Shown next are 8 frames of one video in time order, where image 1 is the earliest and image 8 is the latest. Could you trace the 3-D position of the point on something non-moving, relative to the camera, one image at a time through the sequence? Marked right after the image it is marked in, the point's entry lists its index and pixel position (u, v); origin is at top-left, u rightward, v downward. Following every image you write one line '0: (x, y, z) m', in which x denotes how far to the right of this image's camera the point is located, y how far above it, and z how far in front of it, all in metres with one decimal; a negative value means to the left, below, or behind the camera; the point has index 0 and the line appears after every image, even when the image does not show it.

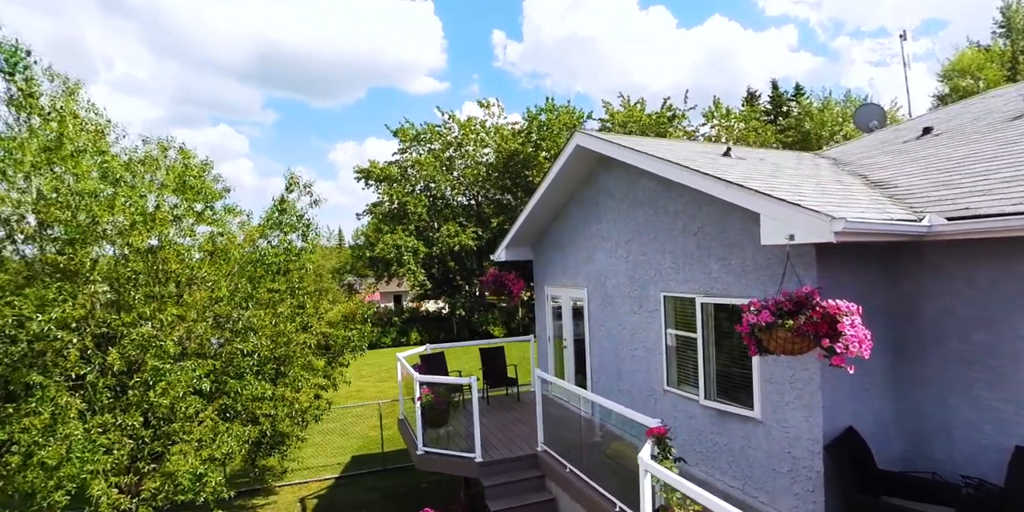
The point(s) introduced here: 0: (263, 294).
0: (-3.5, -0.6, +8.5) m
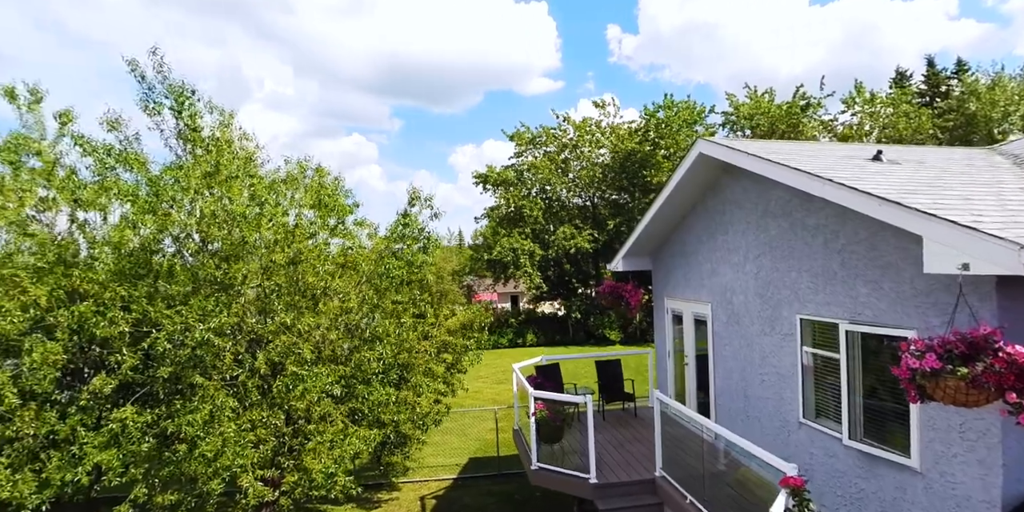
0: (-1.8, -0.8, +8.9) m
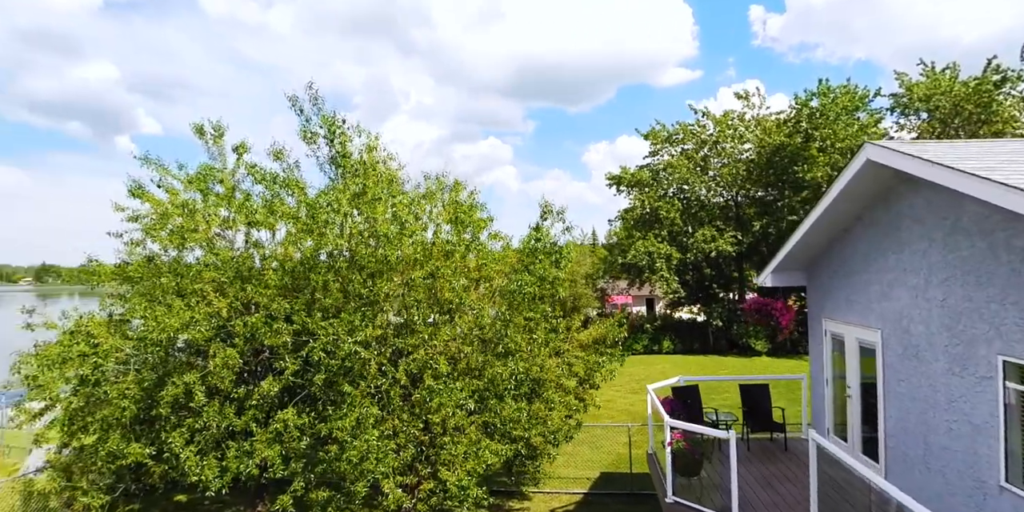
0: (+0.1, -1.0, +8.9) m
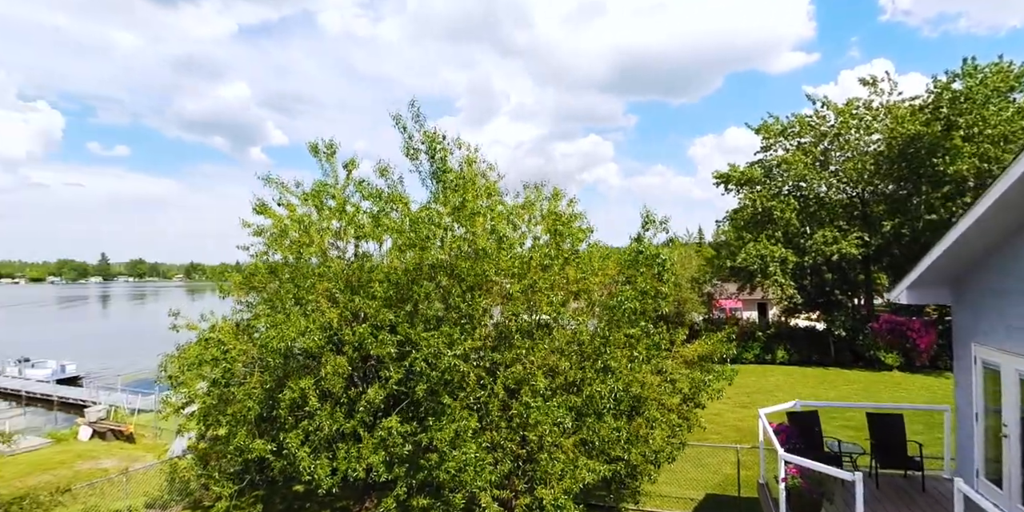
0: (+1.5, -1.1, +8.6) m
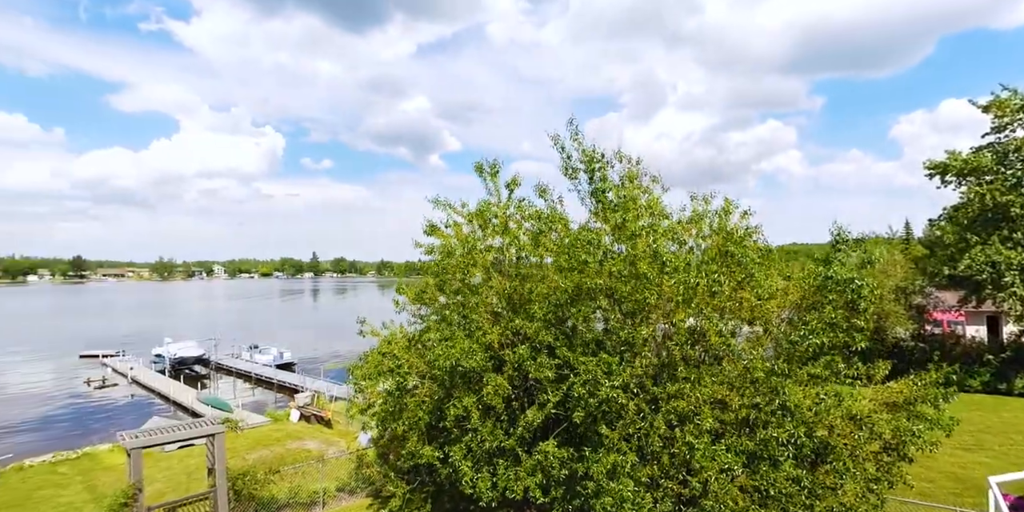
0: (+3.6, -1.4, +7.6) m
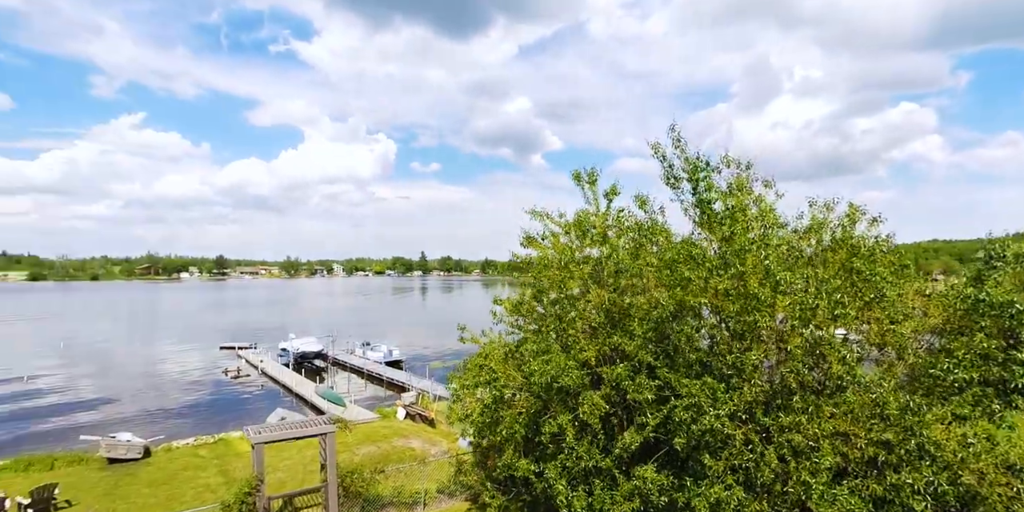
0: (+4.6, -1.6, +6.5) m
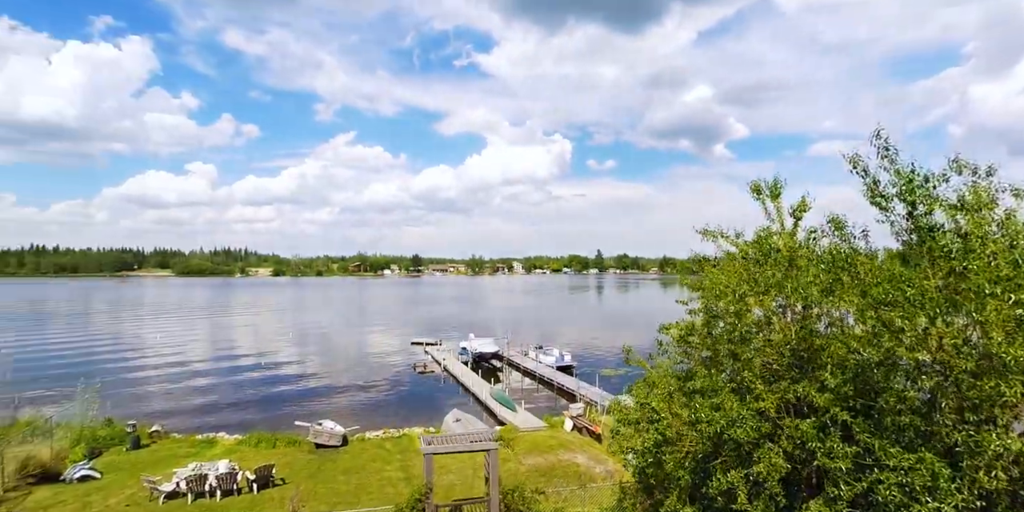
0: (+5.7, -2.0, +4.1) m
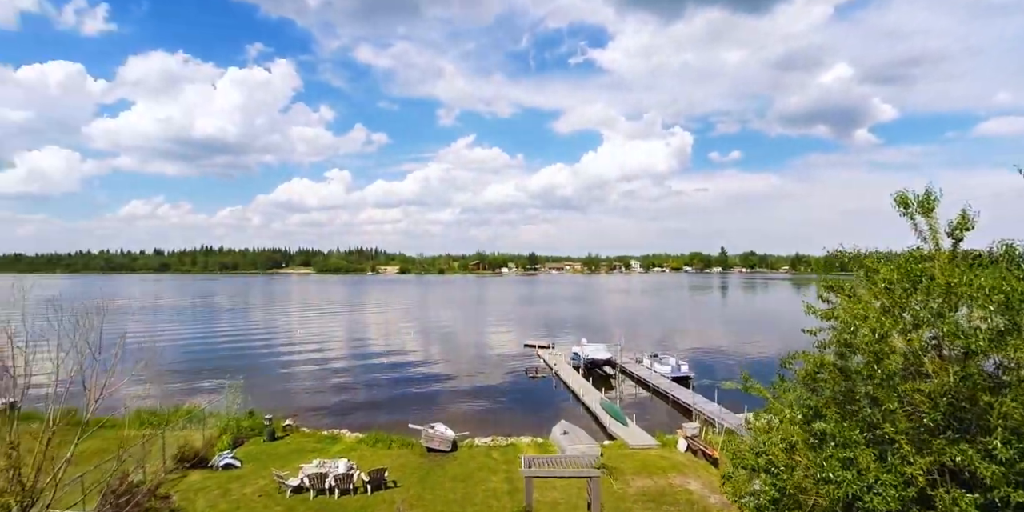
0: (+5.7, -2.5, +2.1) m
